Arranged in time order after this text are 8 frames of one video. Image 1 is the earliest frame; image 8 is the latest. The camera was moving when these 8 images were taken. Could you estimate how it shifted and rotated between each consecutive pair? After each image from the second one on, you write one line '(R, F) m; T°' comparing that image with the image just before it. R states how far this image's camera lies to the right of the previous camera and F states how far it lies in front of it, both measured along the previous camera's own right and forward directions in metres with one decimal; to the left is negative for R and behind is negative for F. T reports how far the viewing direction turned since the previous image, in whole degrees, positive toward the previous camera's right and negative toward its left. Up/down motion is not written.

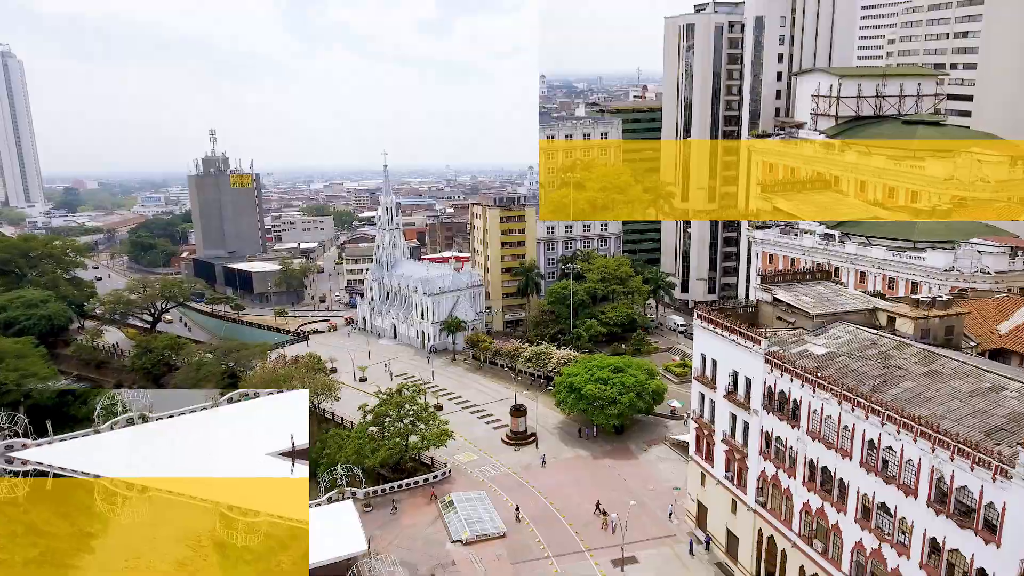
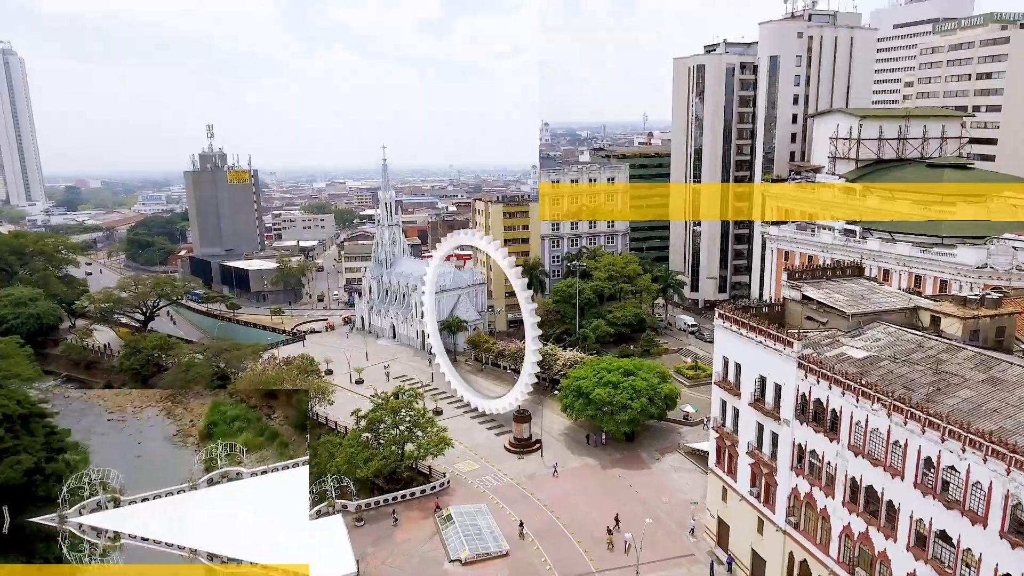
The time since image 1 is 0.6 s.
(0.0, +3.1) m; 0°
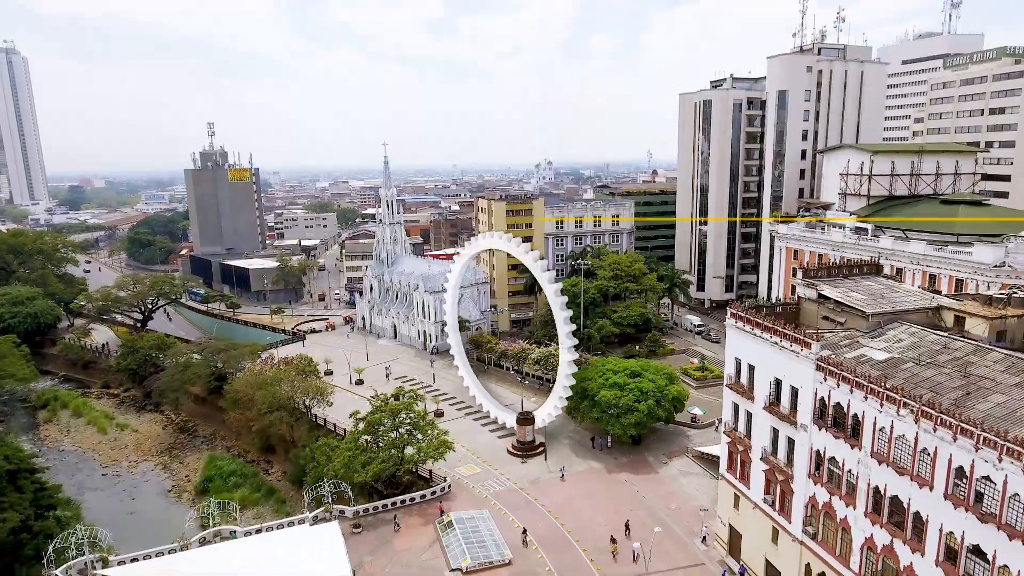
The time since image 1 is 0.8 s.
(0.0, +1.3) m; 0°
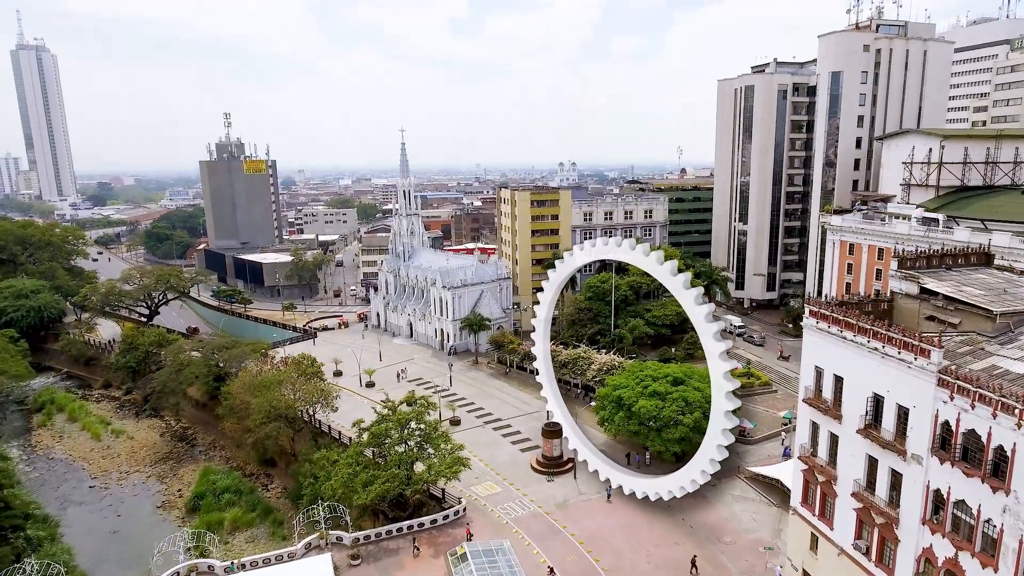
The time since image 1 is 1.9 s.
(-0.2, +5.6) m; -2°
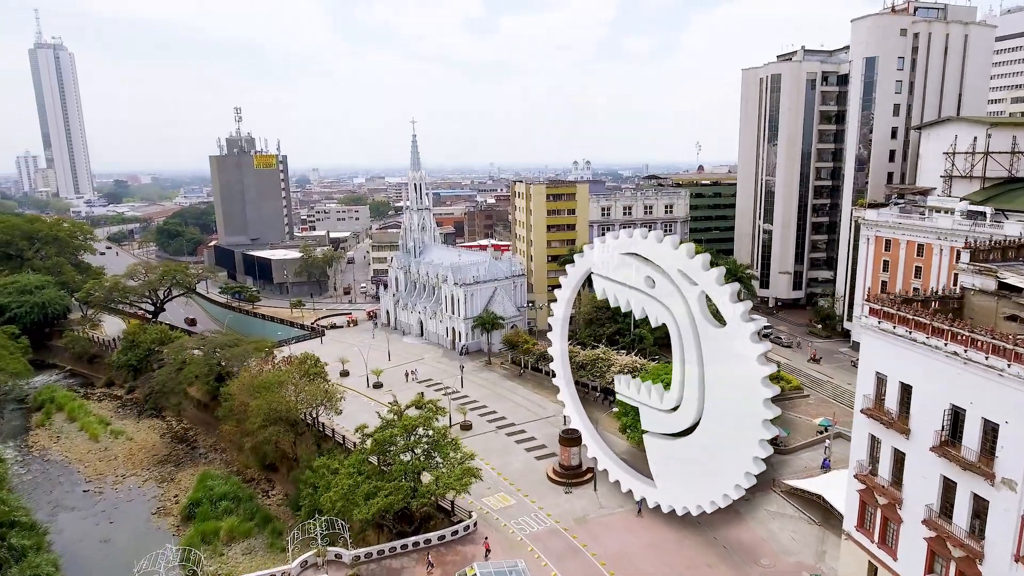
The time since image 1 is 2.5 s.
(-0.1, +3.0) m; -1°
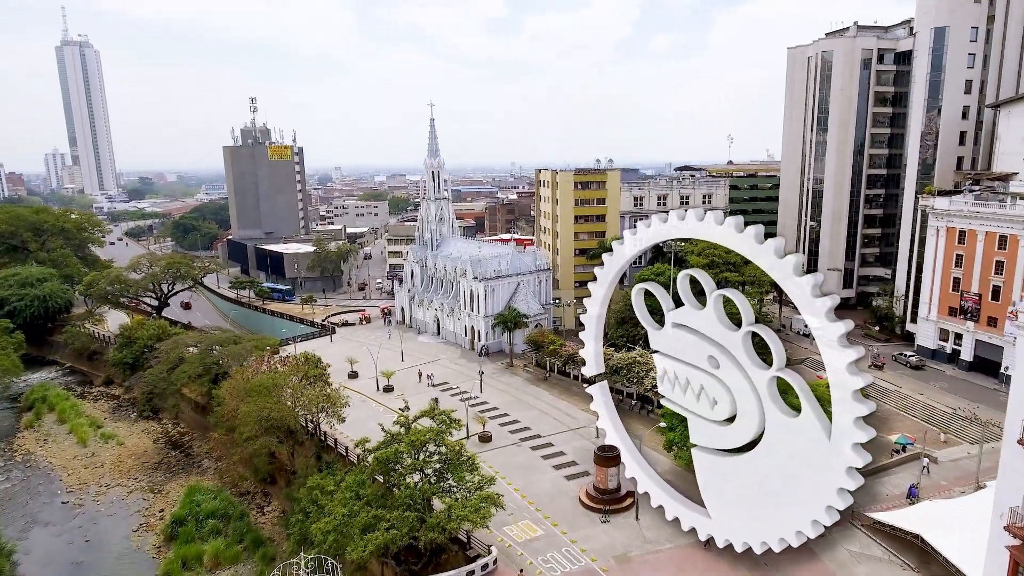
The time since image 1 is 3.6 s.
(-0.4, +5.5) m; -2°
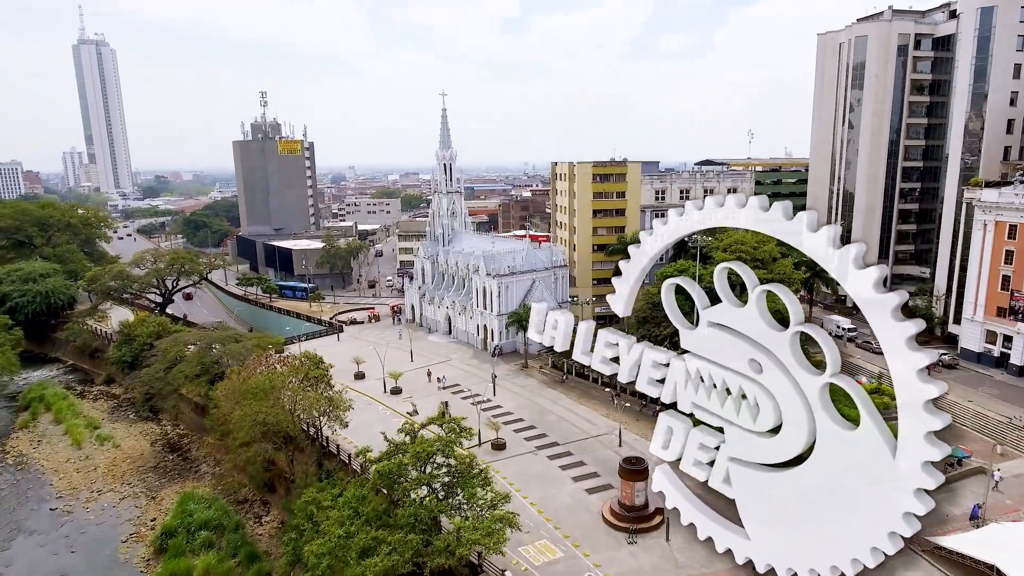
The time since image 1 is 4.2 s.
(-0.2, +3.0) m; -1°
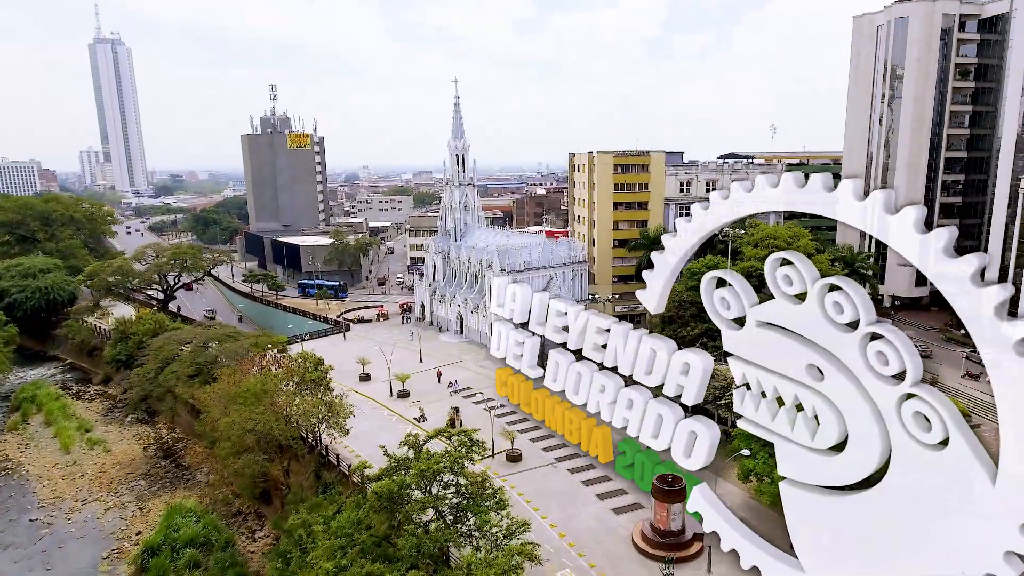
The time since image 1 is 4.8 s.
(-0.2, +3.5) m; -1°
